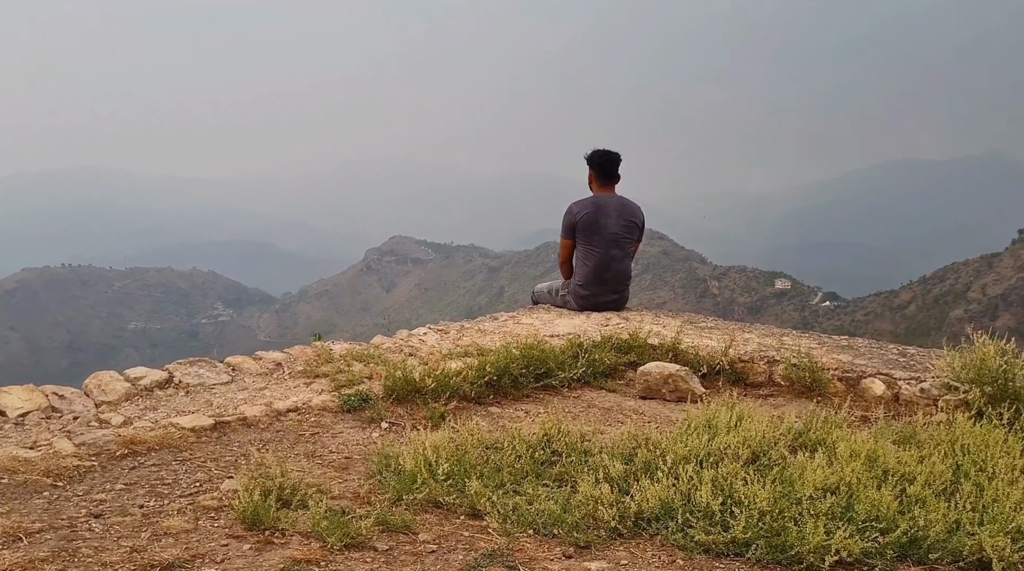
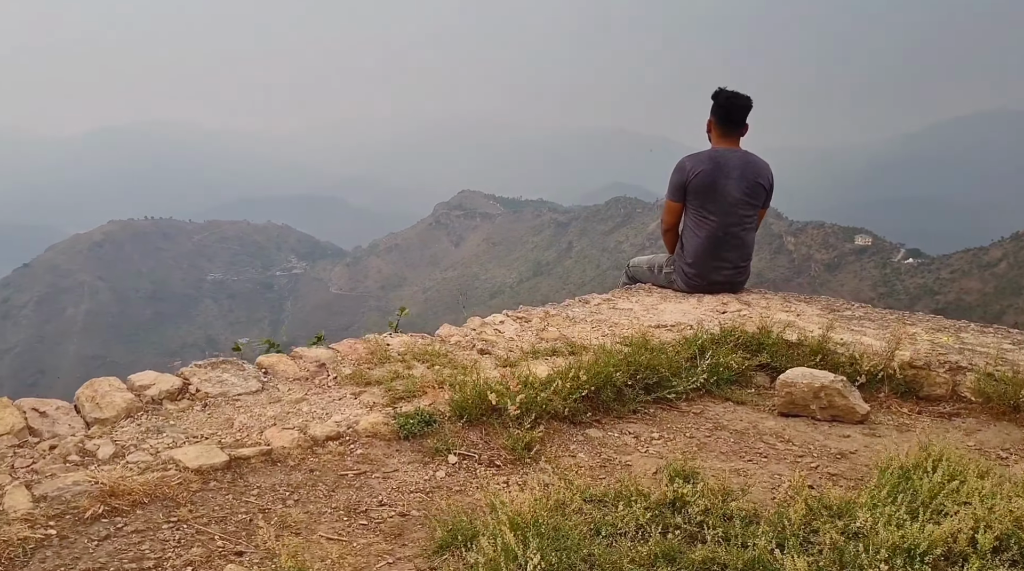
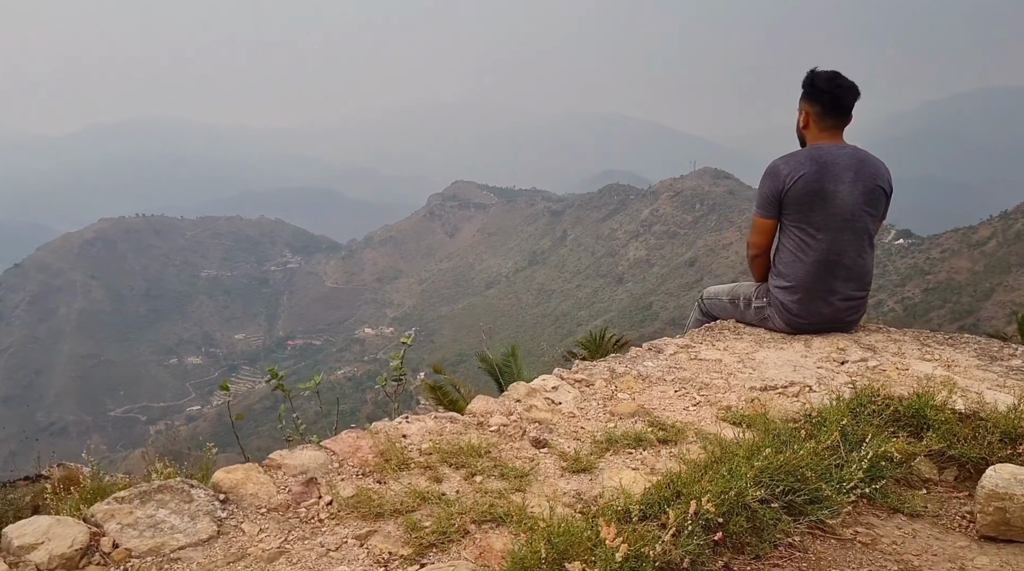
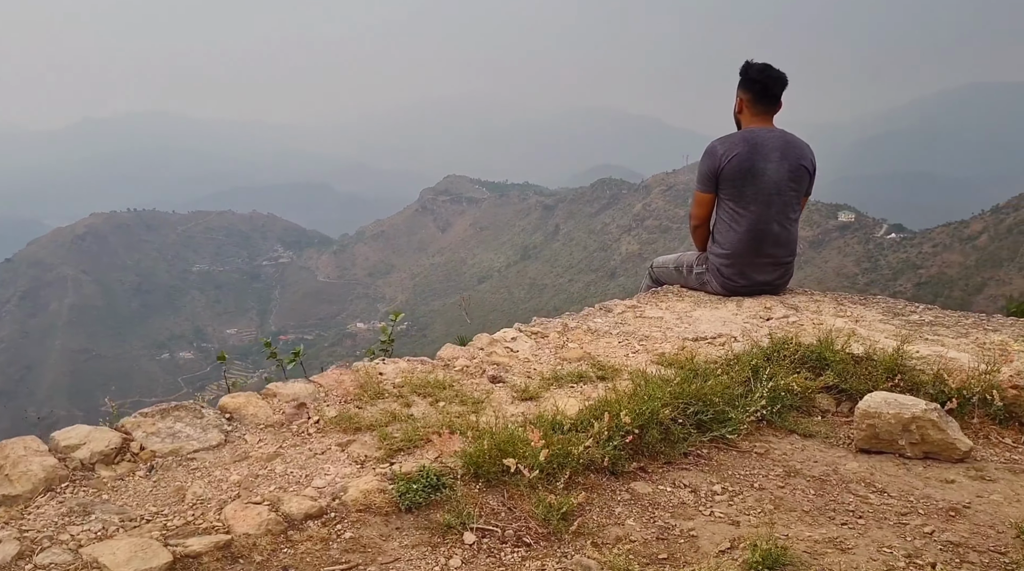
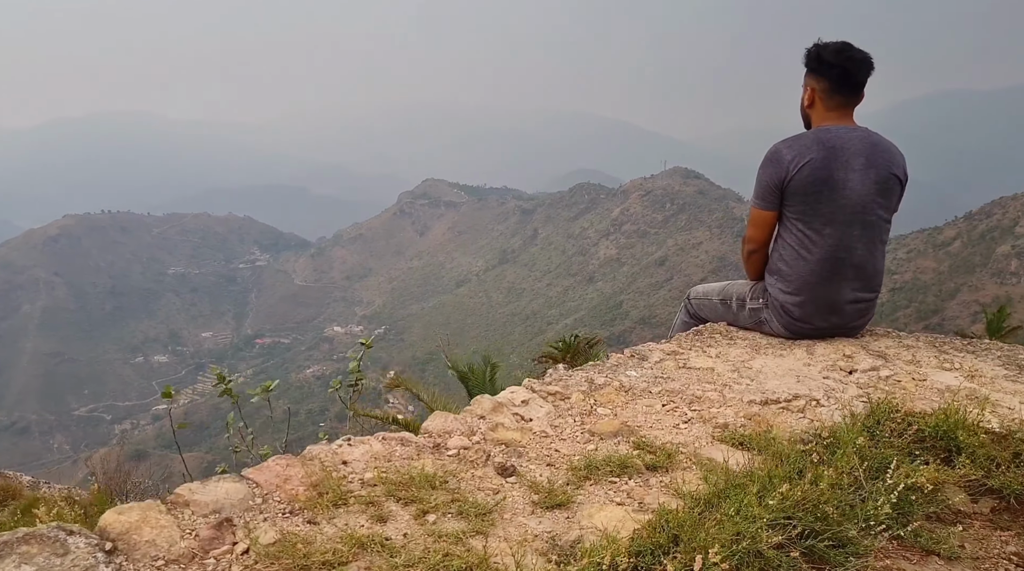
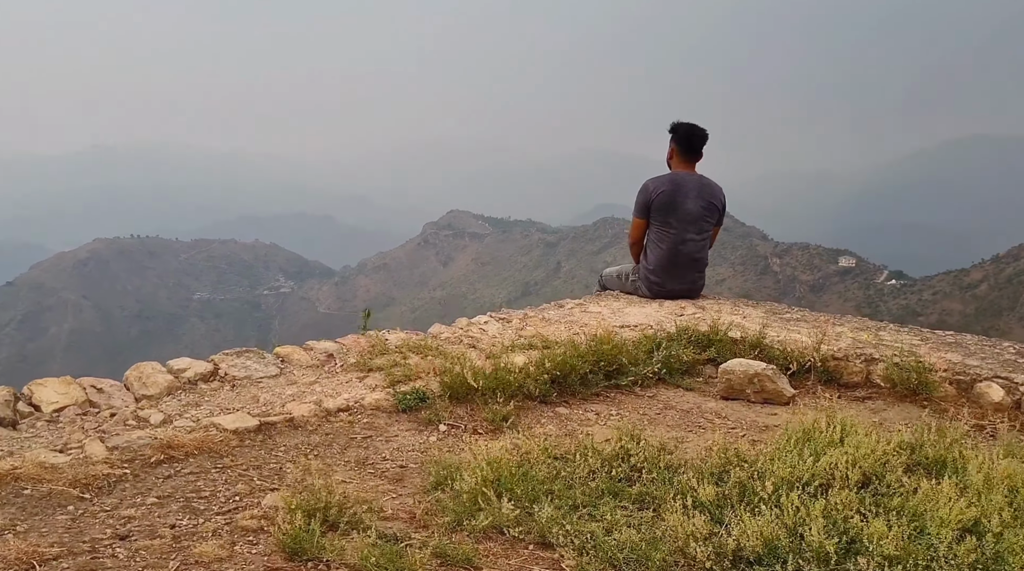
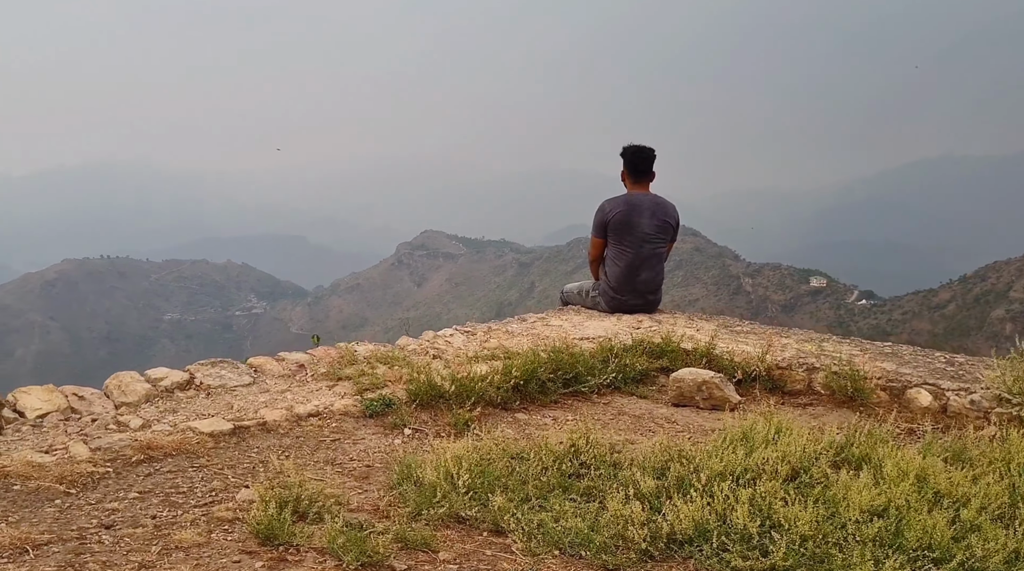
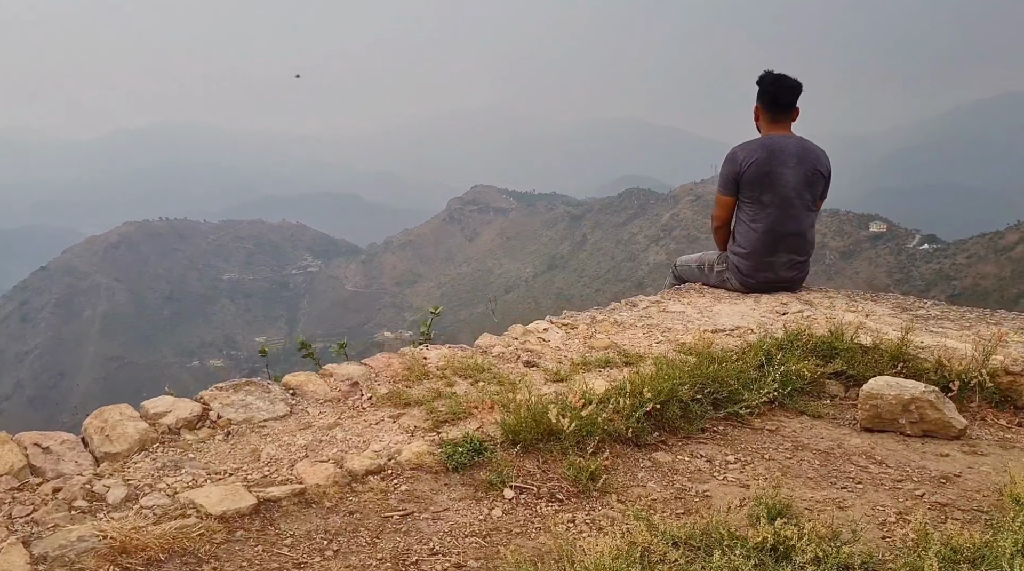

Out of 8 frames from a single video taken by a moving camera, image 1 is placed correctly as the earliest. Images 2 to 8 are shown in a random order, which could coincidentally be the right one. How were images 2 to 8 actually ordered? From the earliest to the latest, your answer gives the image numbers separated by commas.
7, 6, 2, 8, 4, 3, 5
